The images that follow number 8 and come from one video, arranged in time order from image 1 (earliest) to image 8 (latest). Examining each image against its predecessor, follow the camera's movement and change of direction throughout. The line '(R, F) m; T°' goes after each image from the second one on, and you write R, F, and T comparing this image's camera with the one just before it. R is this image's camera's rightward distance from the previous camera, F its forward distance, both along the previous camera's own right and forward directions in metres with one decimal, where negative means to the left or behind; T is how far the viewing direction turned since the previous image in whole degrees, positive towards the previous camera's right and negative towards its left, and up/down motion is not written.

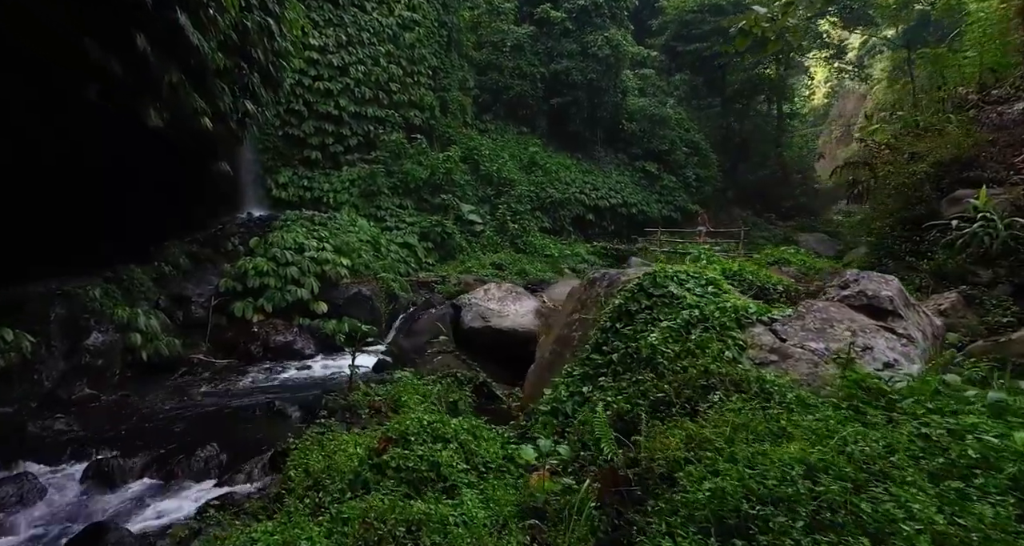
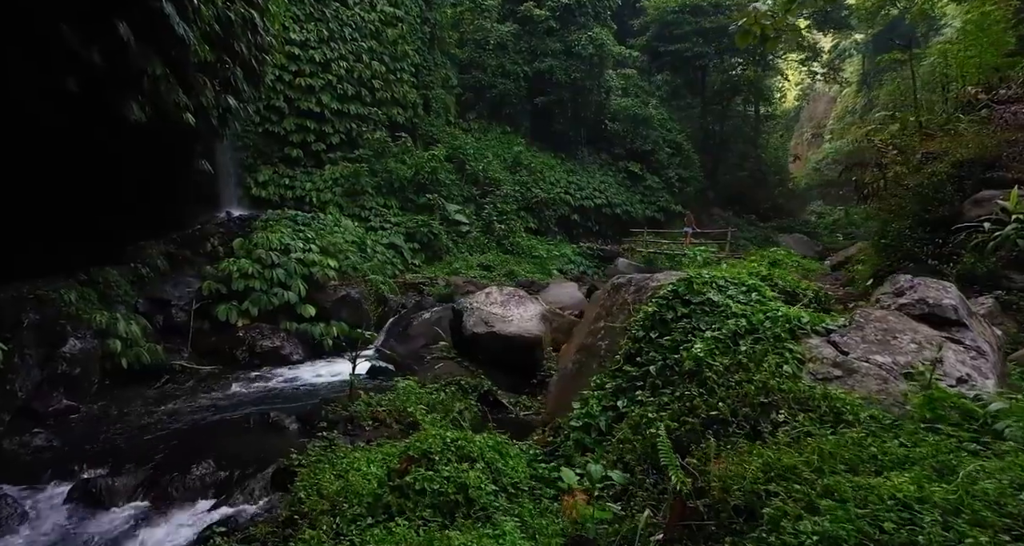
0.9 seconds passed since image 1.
(-0.3, +0.2) m; +2°
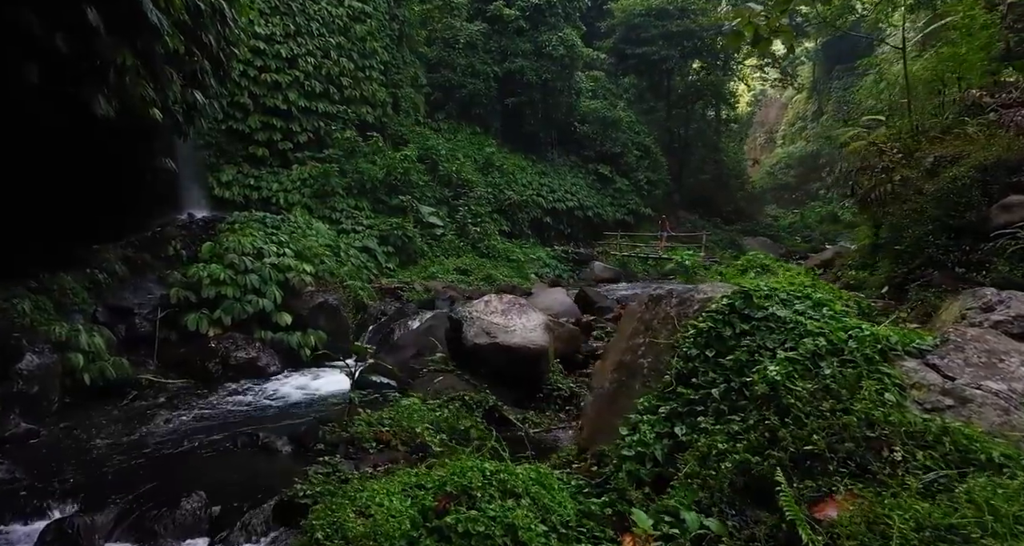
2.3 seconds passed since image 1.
(-0.4, +0.3) m; +4°
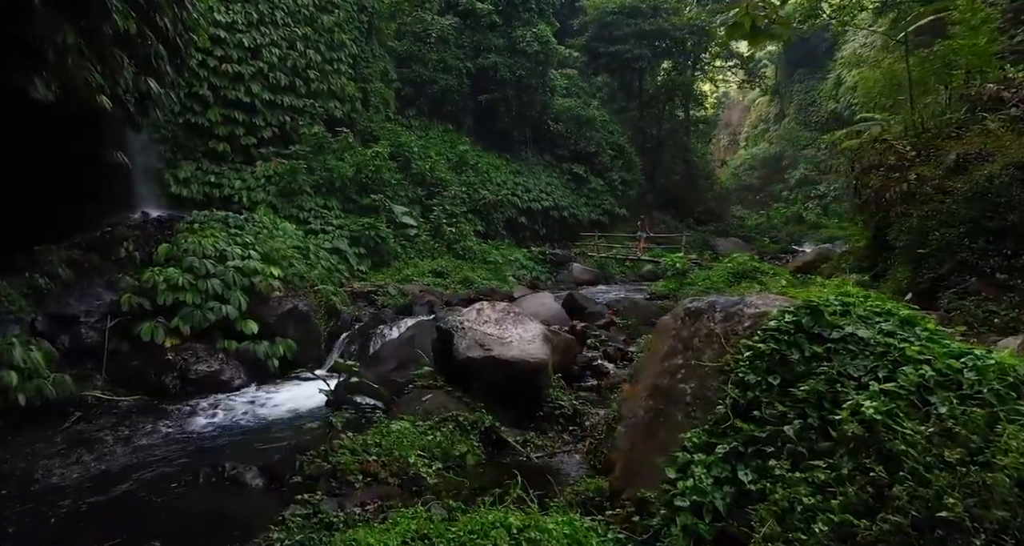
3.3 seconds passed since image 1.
(-0.2, +0.5) m; +3°
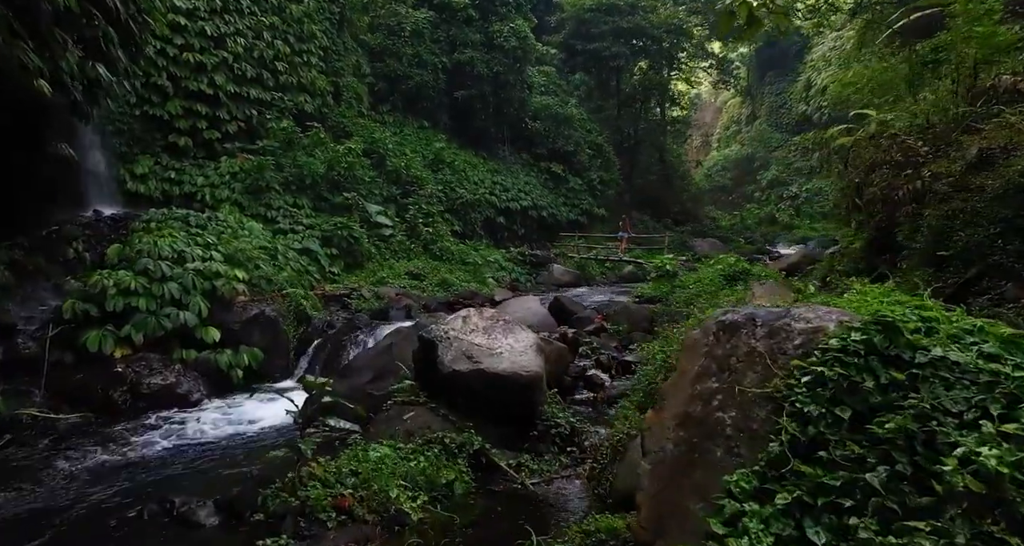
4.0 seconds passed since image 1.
(-0.1, +0.5) m; +2°
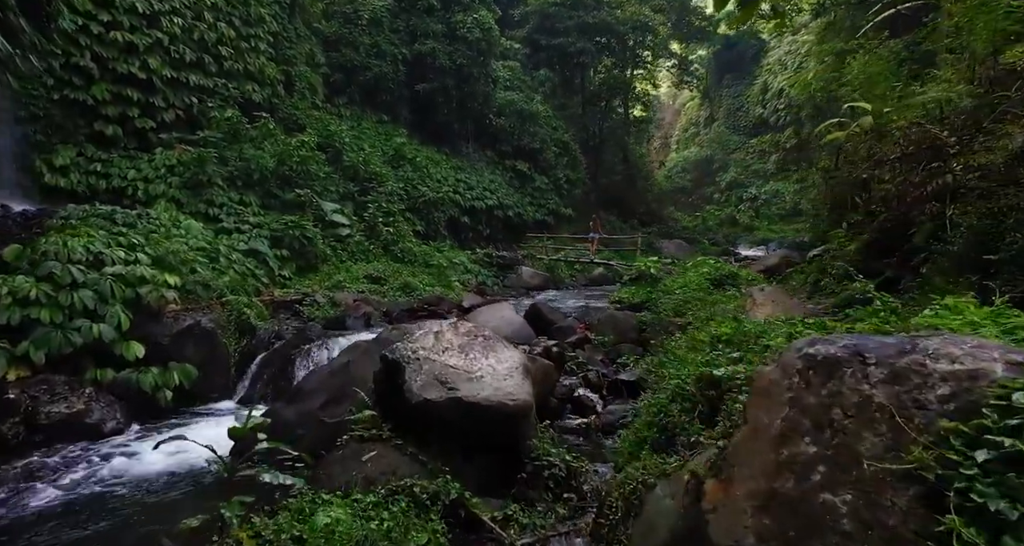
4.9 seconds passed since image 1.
(-0.1, +0.8) m; +4°
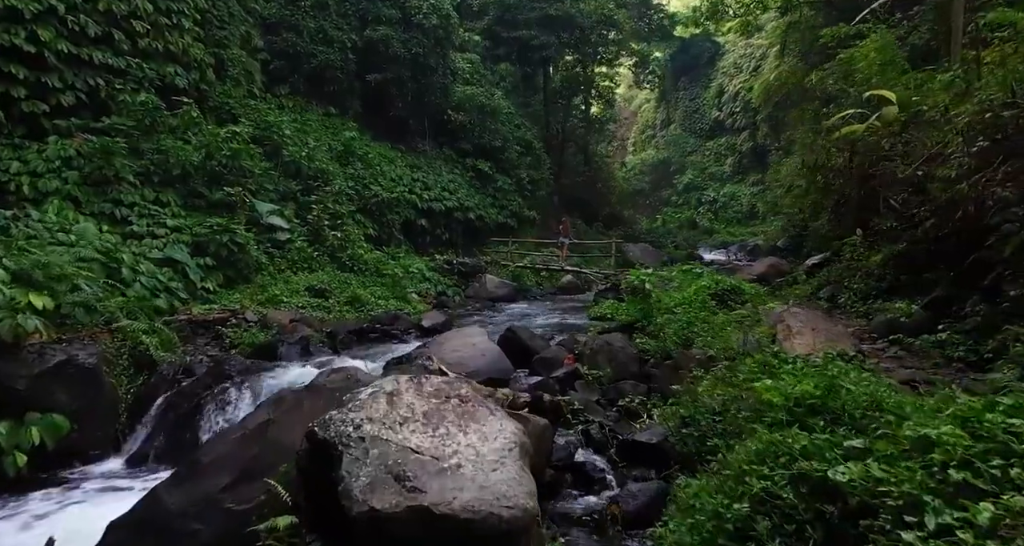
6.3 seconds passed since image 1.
(-0.1, +1.3) m; +4°
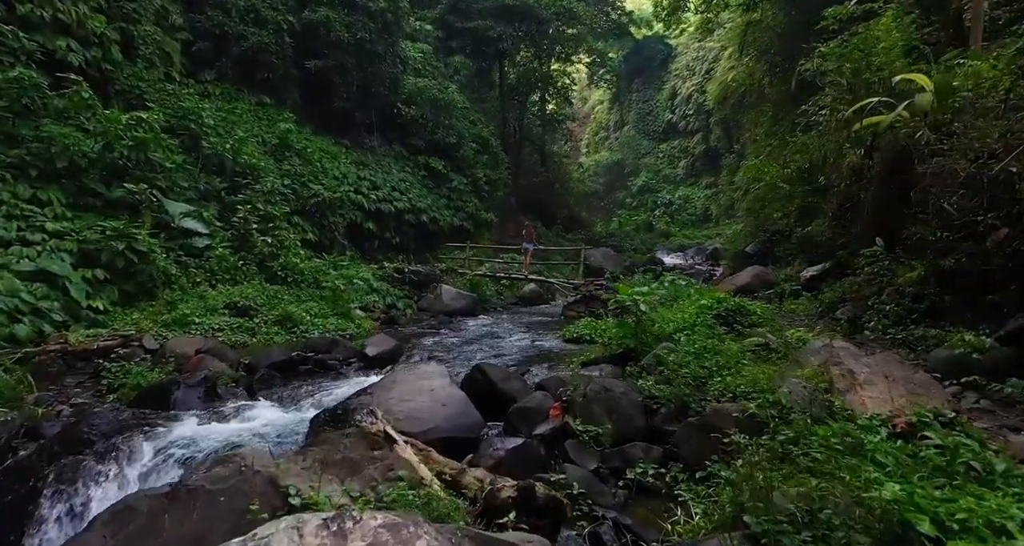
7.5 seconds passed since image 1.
(-0.1, +1.3) m; +5°
